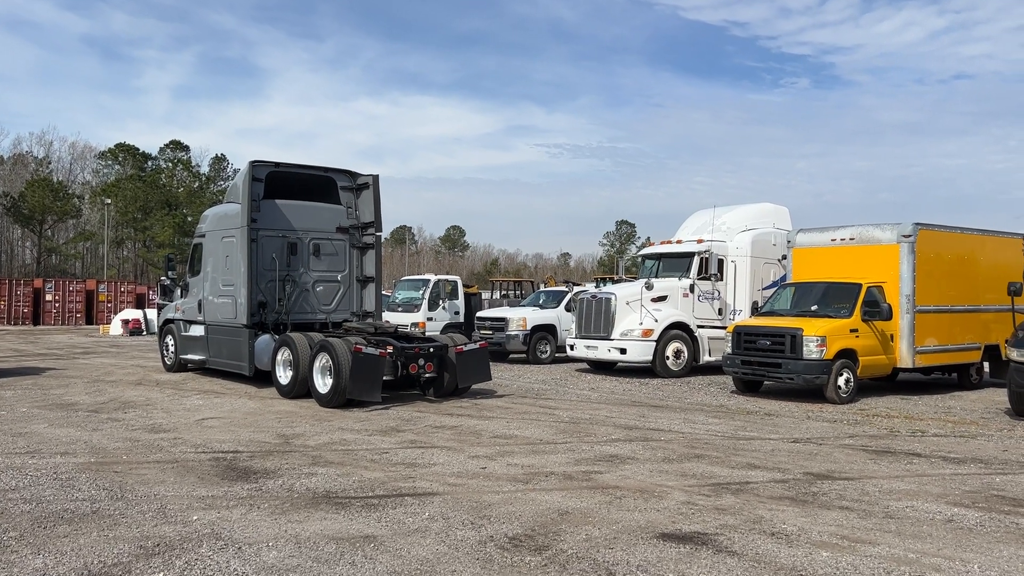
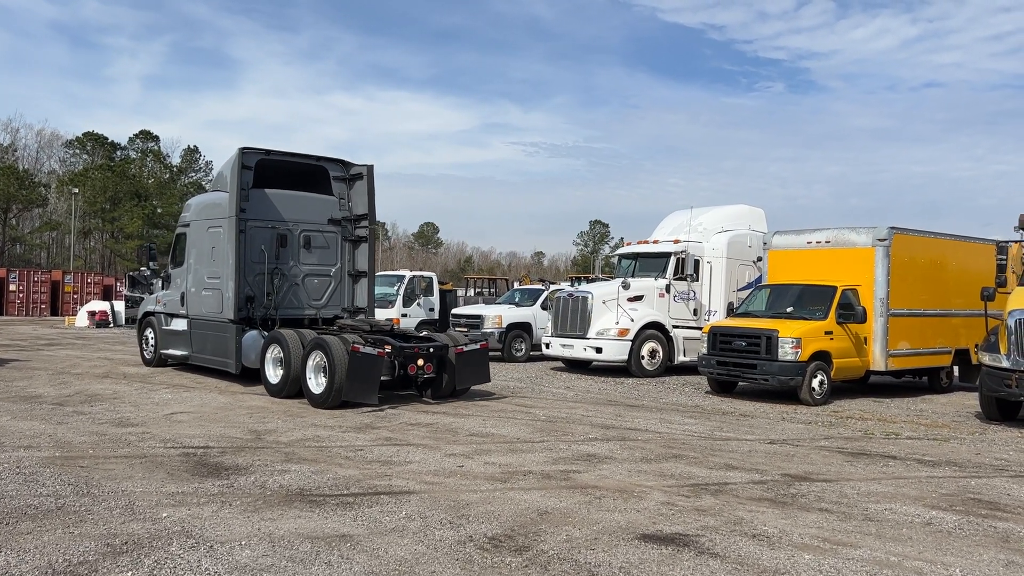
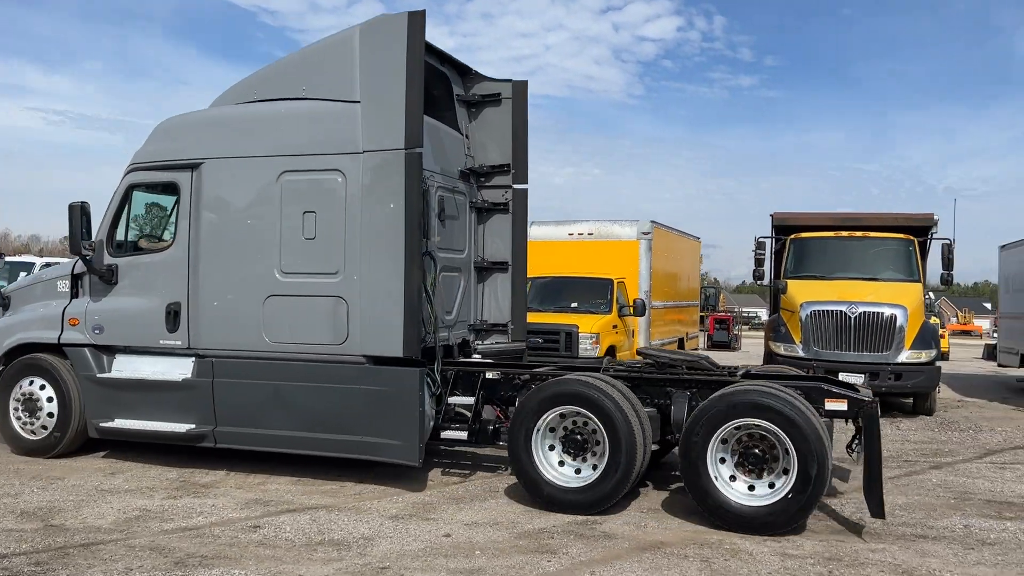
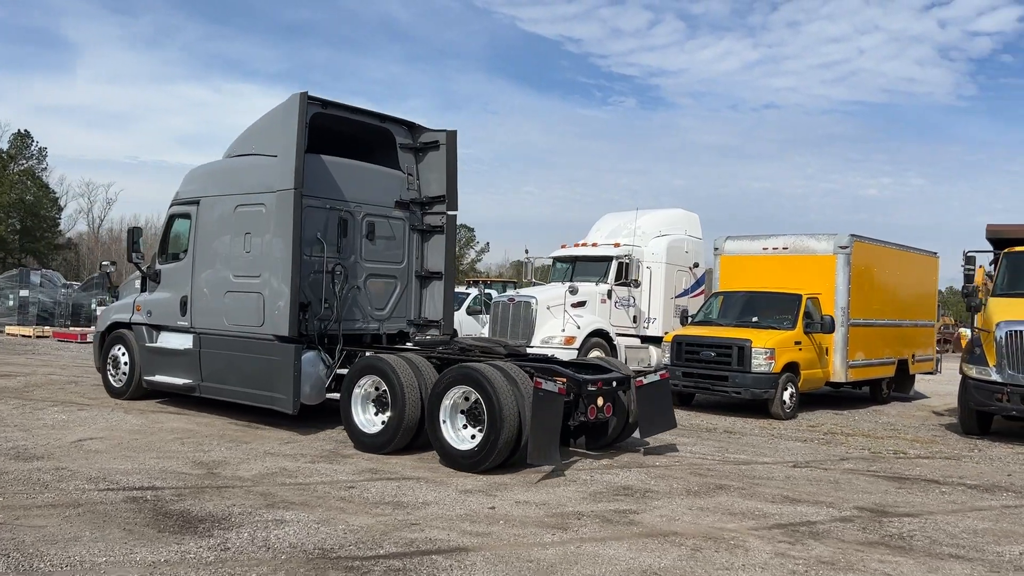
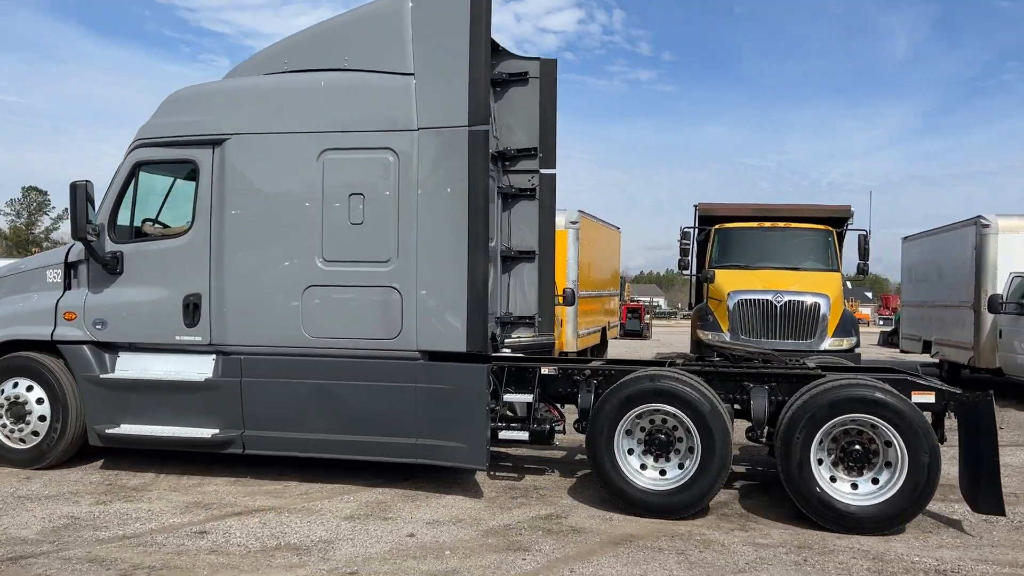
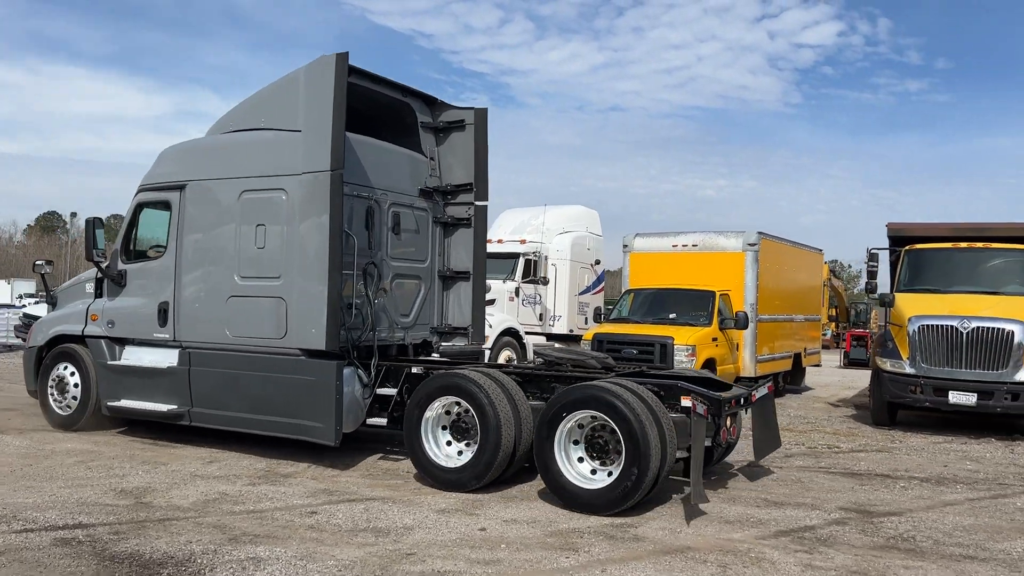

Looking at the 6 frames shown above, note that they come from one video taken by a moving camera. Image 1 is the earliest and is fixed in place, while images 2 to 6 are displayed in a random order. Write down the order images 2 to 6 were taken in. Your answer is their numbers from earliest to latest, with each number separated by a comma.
2, 4, 6, 3, 5
